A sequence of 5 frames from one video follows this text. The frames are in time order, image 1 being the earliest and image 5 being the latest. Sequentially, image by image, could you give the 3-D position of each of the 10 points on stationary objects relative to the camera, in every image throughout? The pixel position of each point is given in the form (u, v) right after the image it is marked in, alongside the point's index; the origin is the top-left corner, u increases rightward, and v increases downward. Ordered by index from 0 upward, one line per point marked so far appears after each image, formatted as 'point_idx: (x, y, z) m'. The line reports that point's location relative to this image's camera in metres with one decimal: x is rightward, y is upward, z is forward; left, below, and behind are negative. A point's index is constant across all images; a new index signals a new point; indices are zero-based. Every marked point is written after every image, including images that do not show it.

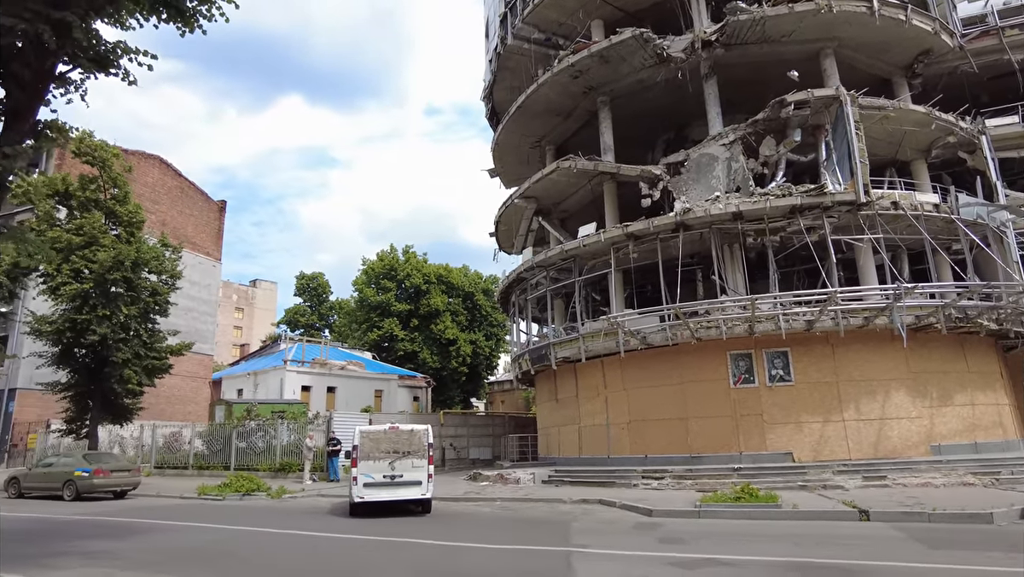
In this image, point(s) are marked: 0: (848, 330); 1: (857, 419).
0: (+9.4, -1.2, +18.3) m
1: (+9.4, -3.5, +17.8) m
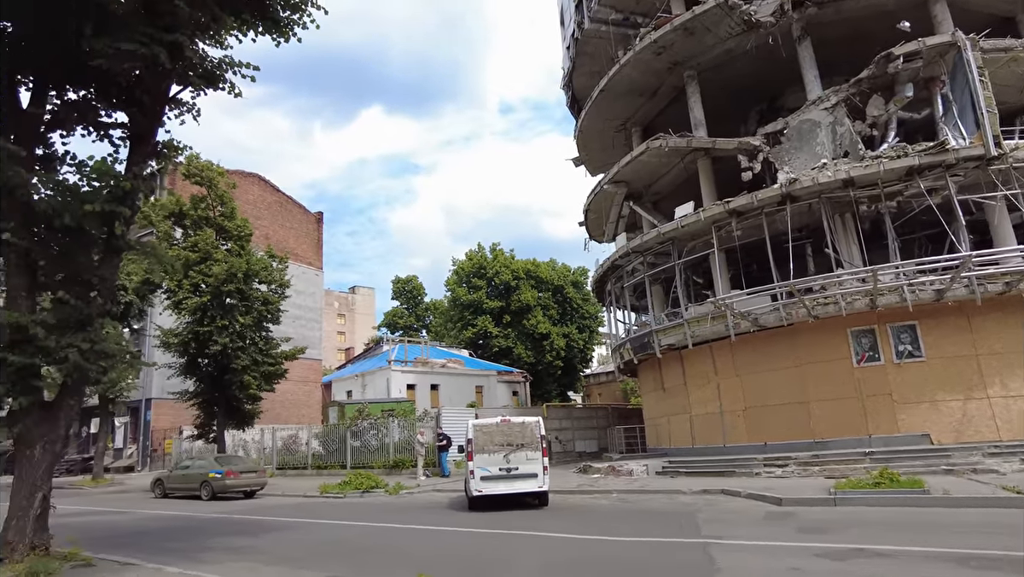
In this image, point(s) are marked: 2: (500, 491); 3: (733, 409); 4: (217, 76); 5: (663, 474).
0: (+12.0, -0.2, +16.6) m
1: (+12.2, -2.6, +16.2) m
2: (-0.3, -4.0, +12.8) m
3: (+6.5, -3.5, +19.4) m
4: (-4.1, +2.9, +9.1) m
5: (+4.2, -5.2, +18.6) m
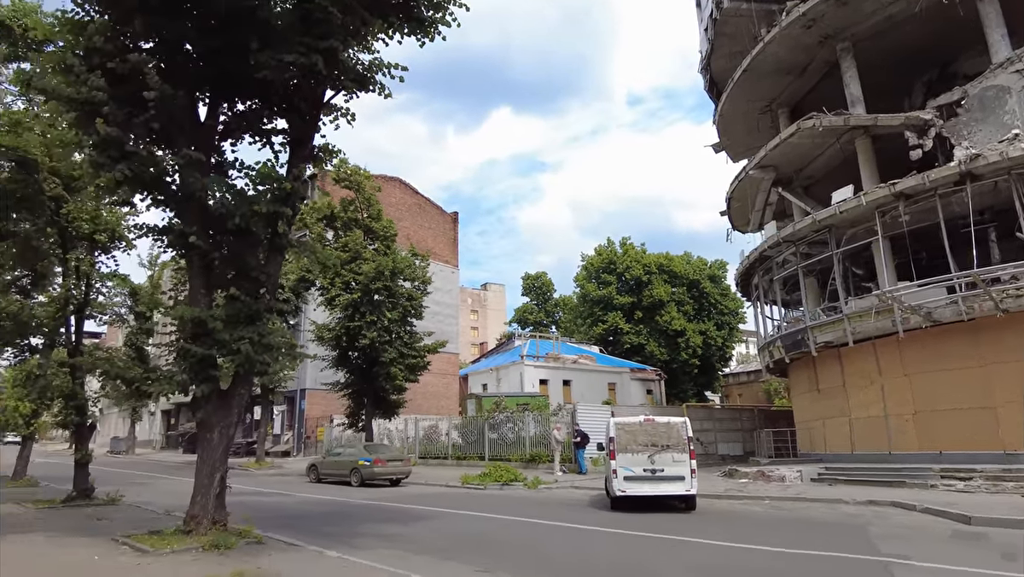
0: (+15.2, 0.0, +13.7) m
1: (+15.3, -2.3, +13.3) m
2: (+2.4, -3.8, +12.4) m
3: (+10.3, -3.3, +17.5) m
4: (-2.1, +3.0, +9.4) m
5: (+8.0, -5.0, +17.2) m
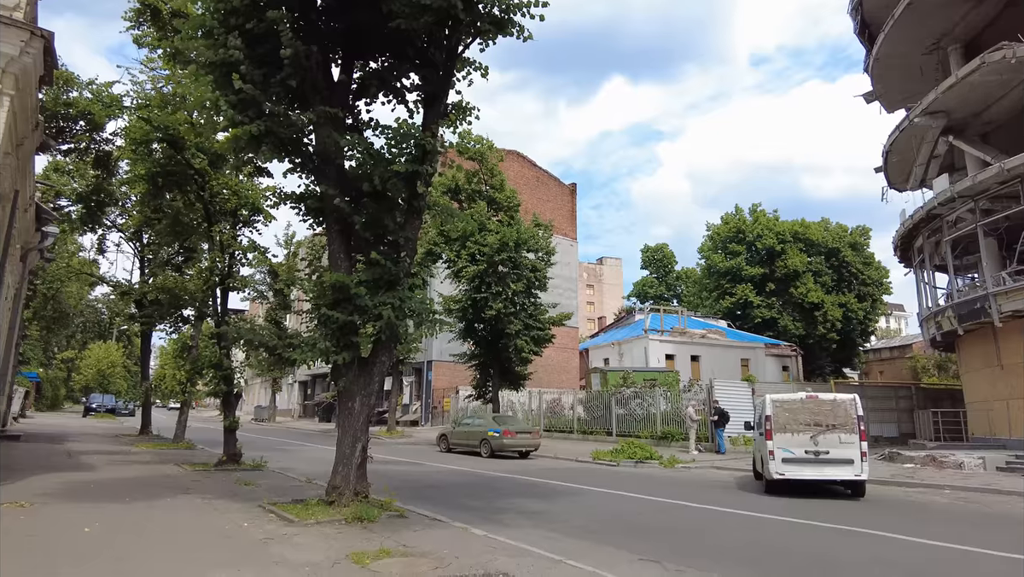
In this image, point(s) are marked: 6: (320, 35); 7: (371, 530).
0: (+17.7, +0.9, +10.1) m
1: (+17.7, -1.5, +9.7) m
2: (+4.9, -3.2, +11.1) m
3: (+13.6, -2.3, +14.7) m
4: (-0.2, +3.5, +8.8) m
5: (+11.2, -4.1, +14.9) m
6: (-2.5, +3.3, +8.4) m
7: (-1.5, -2.6, +7.2) m
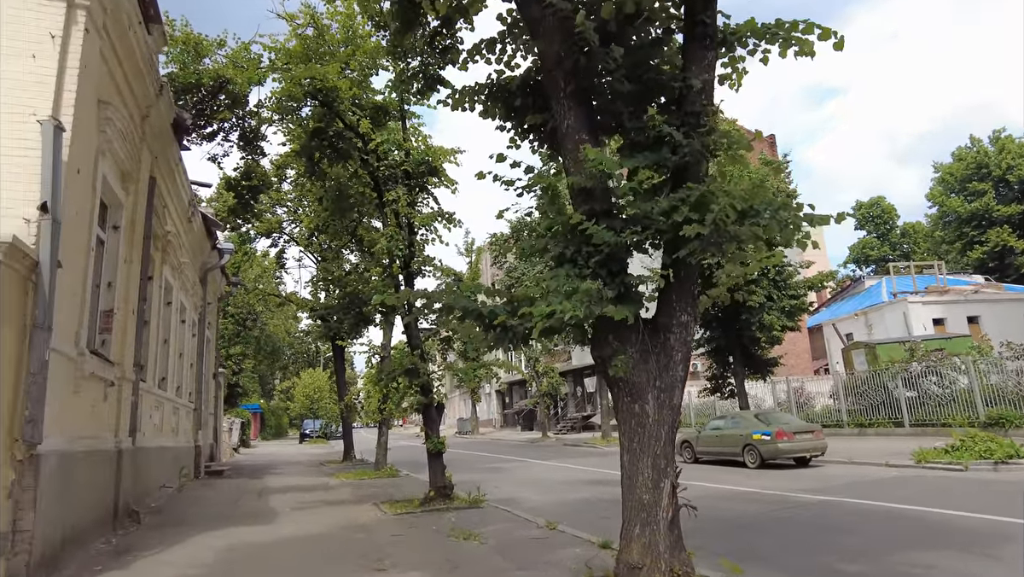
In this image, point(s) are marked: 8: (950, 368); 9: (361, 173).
0: (+19.9, +4.0, +1.1) m
1: (+20.1, +1.6, +0.7) m
2: (+8.5, -1.6, +5.2) m
3: (+17.6, +0.4, +6.6) m
4: (+2.1, +4.4, +4.4) m
5: (+15.6, -1.7, +7.3) m
6: (-0.1, +3.8, +4.7) m
7: (+1.2, -1.9, +3.2) m
8: (+11.7, -2.0, +17.2) m
9: (-2.6, +2.0, +11.4) m
